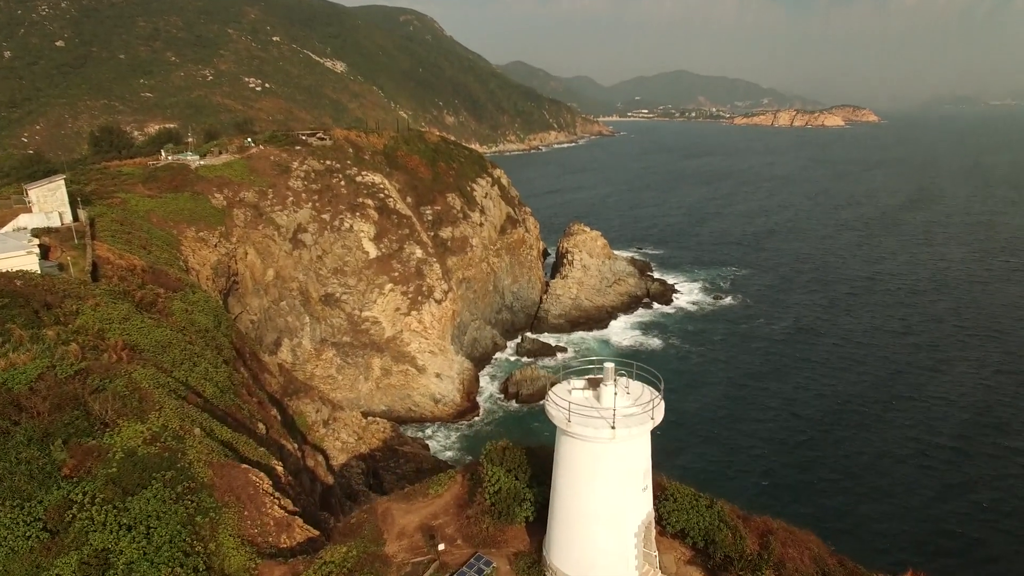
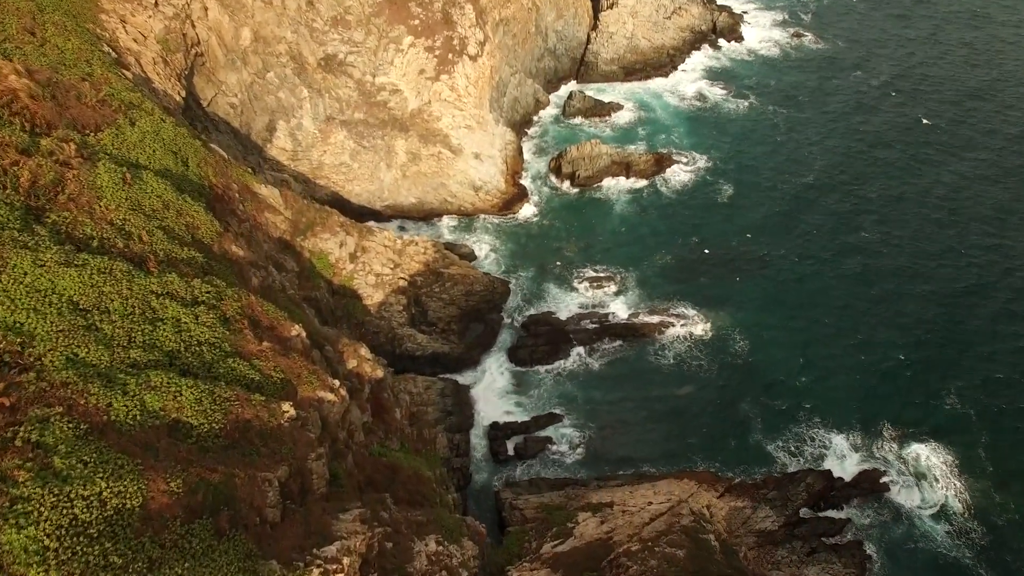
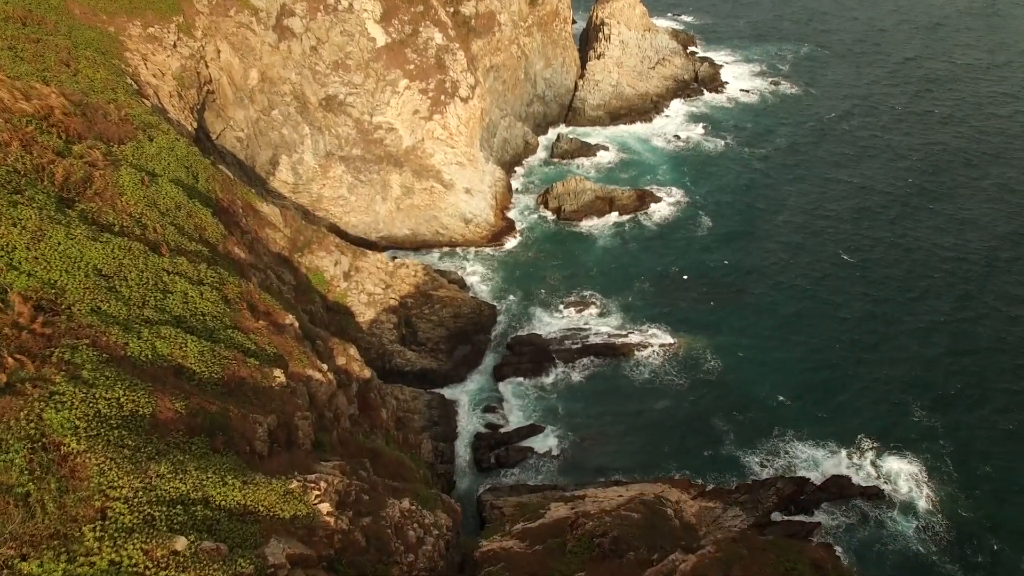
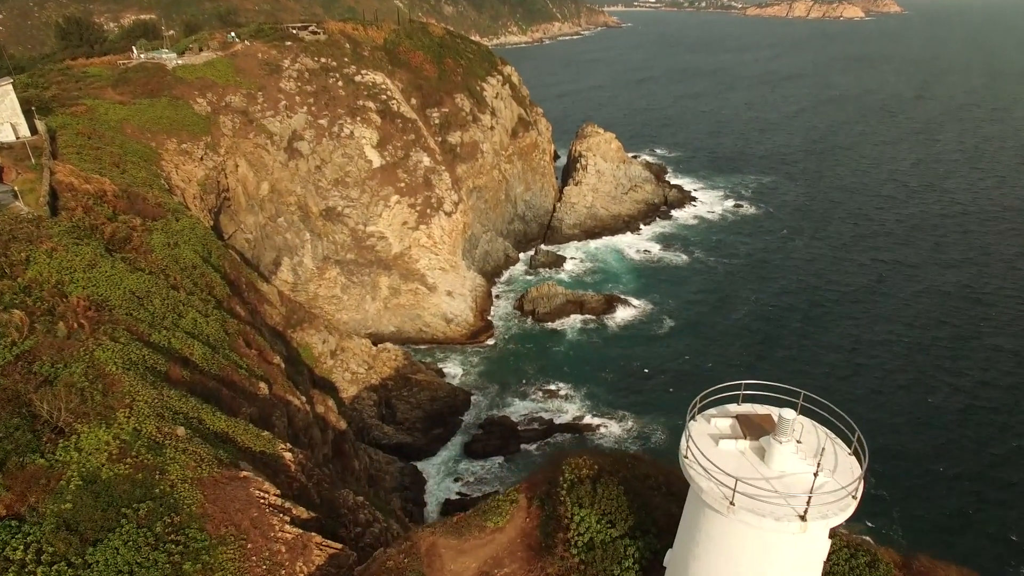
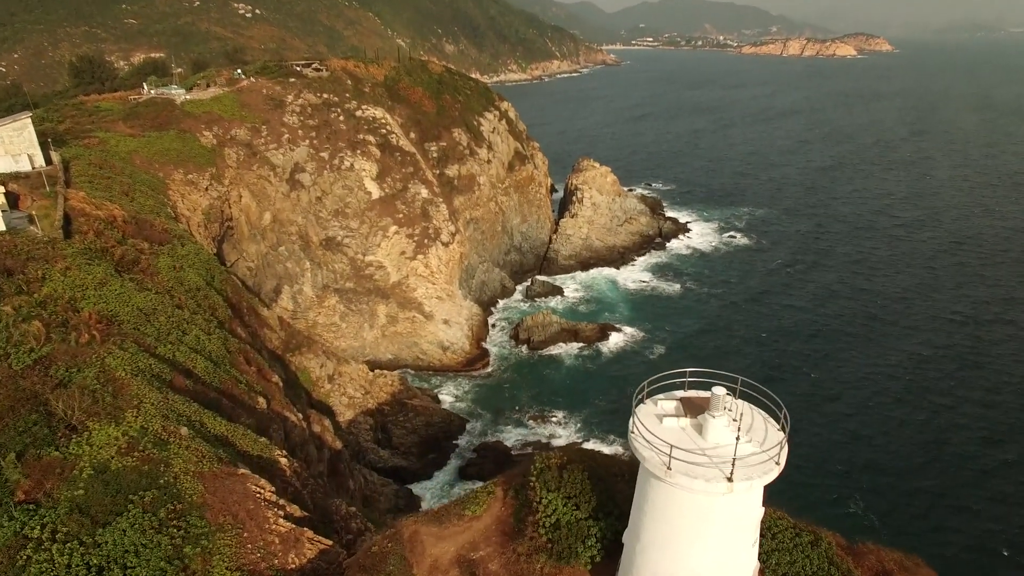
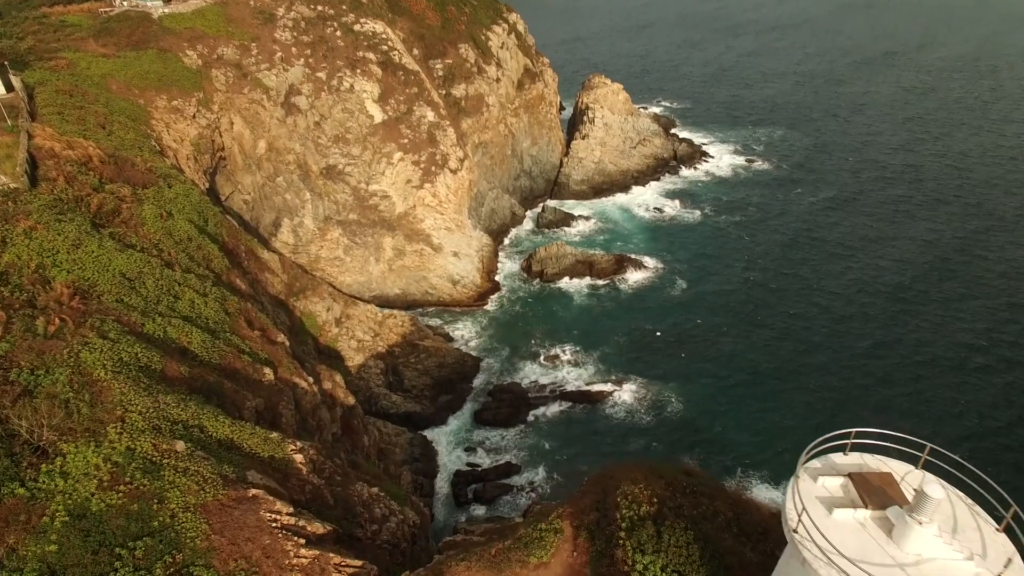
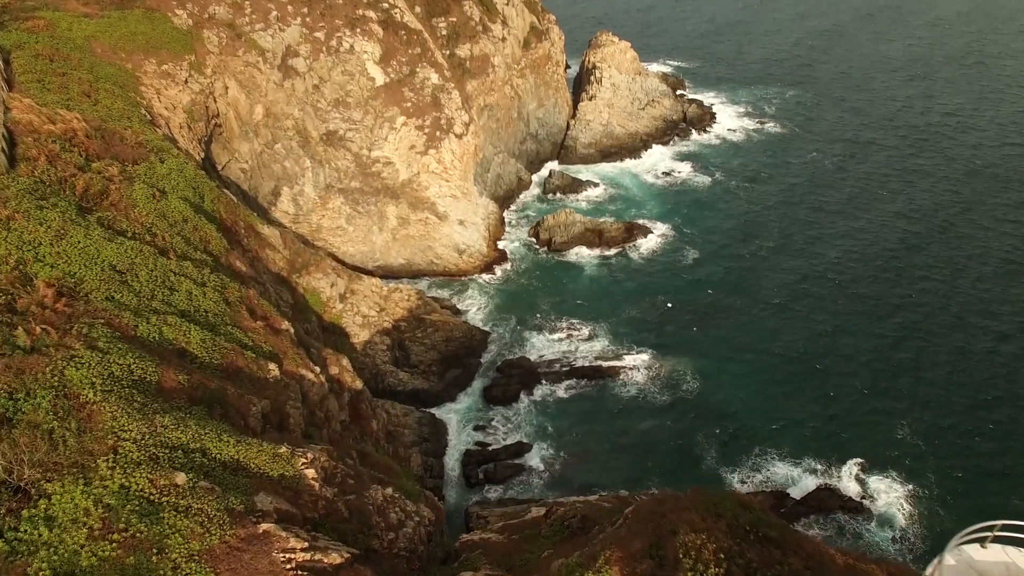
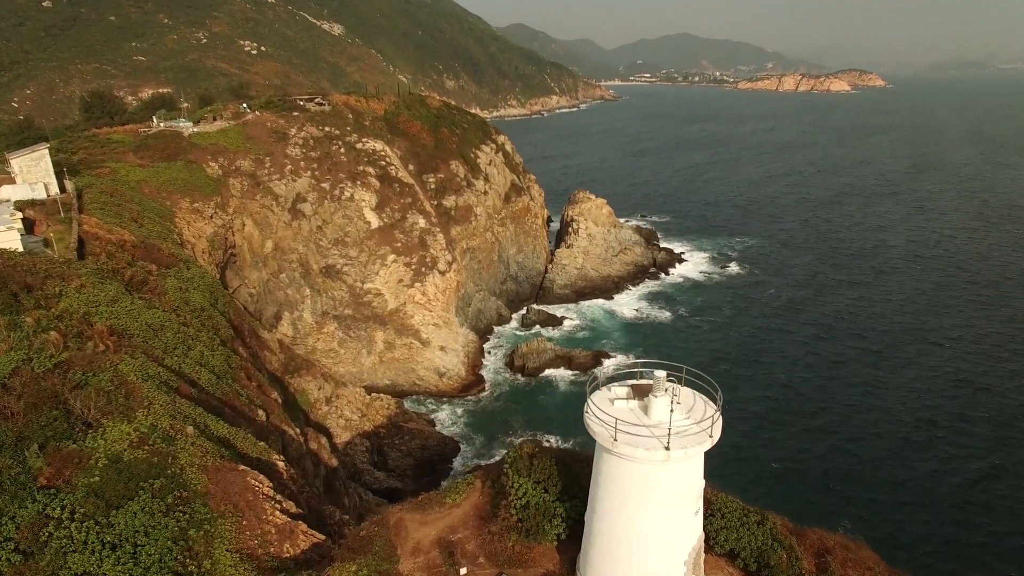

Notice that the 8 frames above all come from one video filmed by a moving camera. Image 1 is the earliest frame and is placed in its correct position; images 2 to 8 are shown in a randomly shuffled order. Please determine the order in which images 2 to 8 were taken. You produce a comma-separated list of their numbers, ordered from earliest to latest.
8, 5, 4, 6, 7, 3, 2
